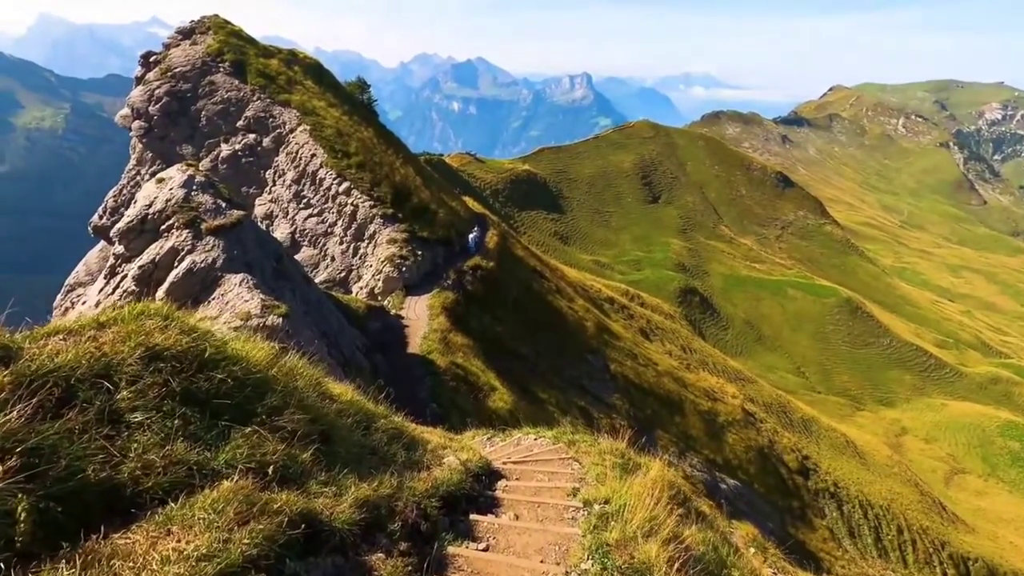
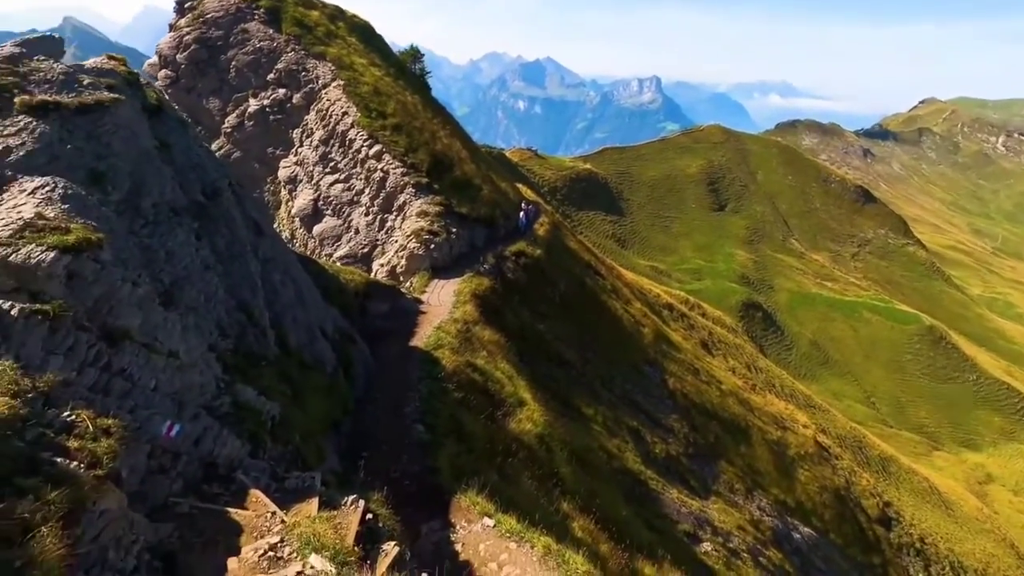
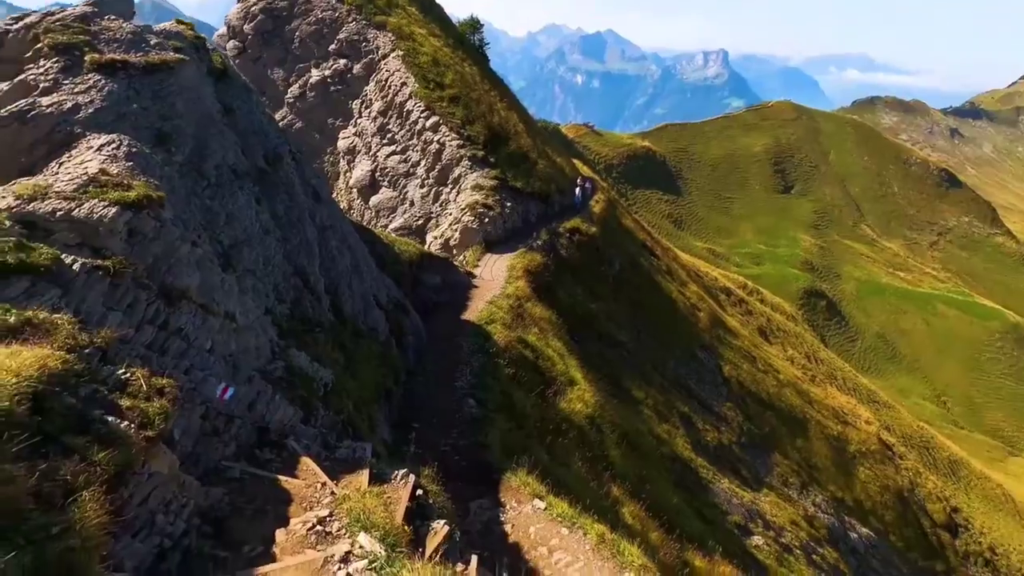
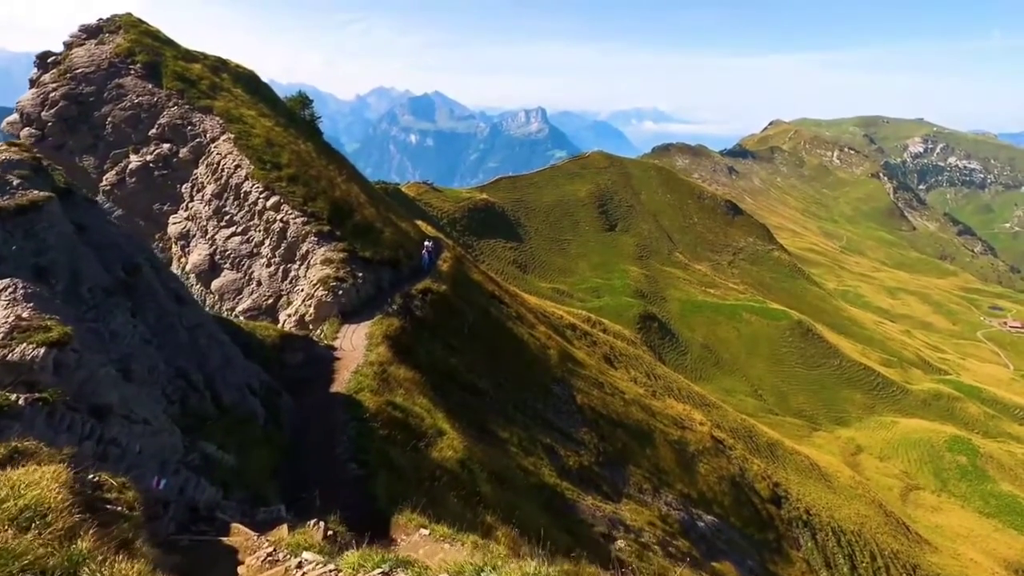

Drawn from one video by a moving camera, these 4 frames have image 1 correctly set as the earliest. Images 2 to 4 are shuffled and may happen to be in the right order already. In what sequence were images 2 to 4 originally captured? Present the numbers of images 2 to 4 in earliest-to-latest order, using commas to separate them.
4, 2, 3
